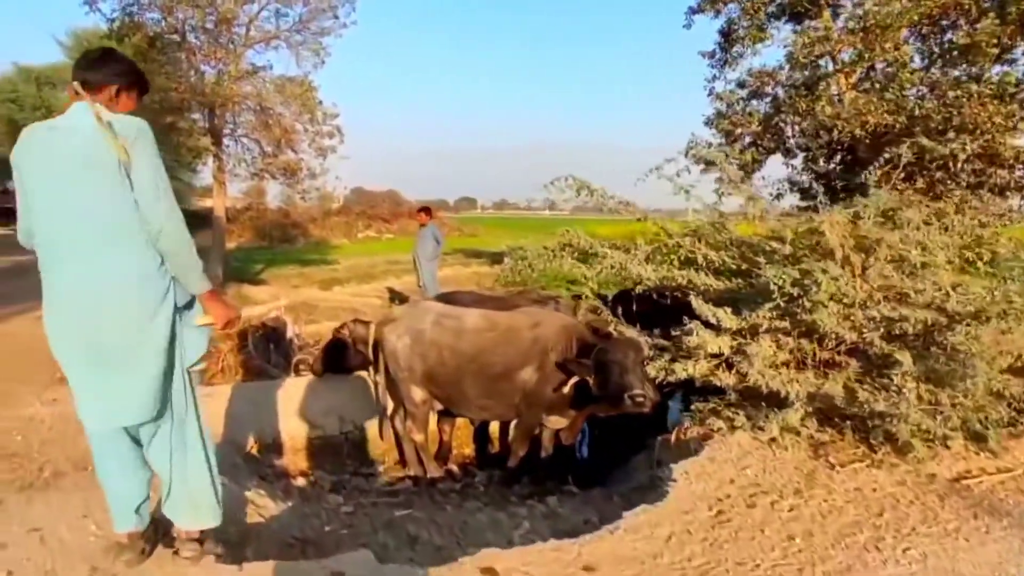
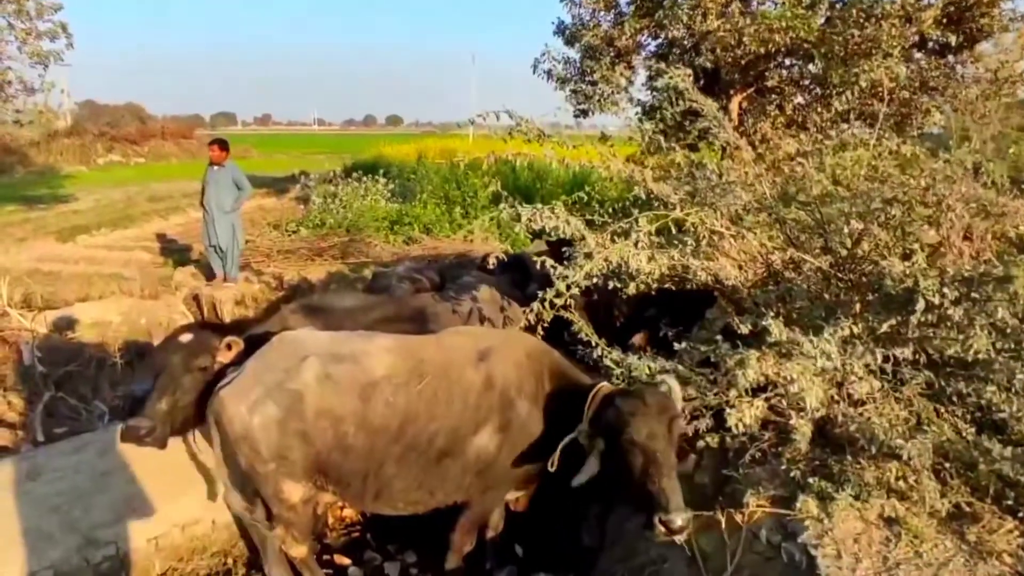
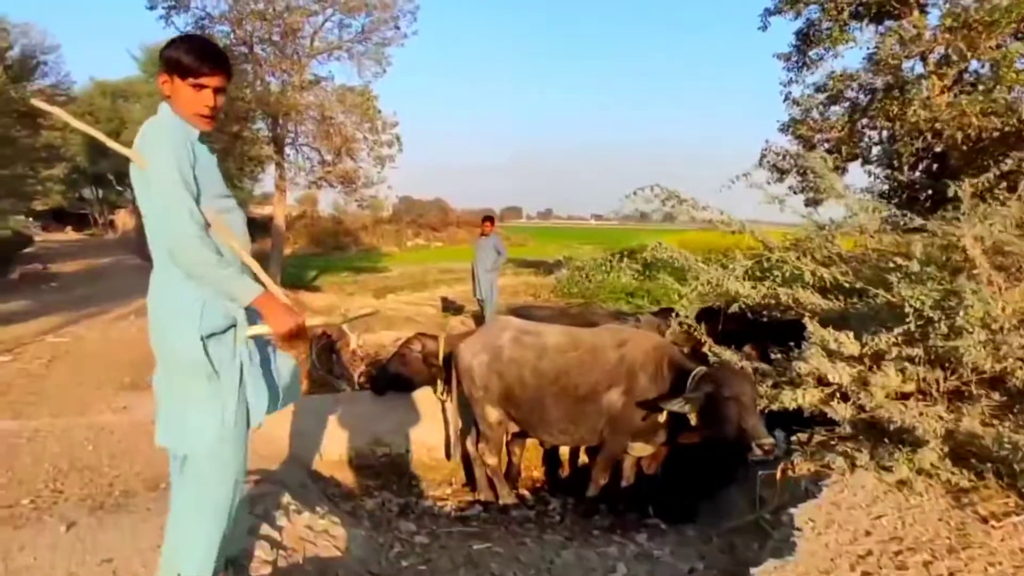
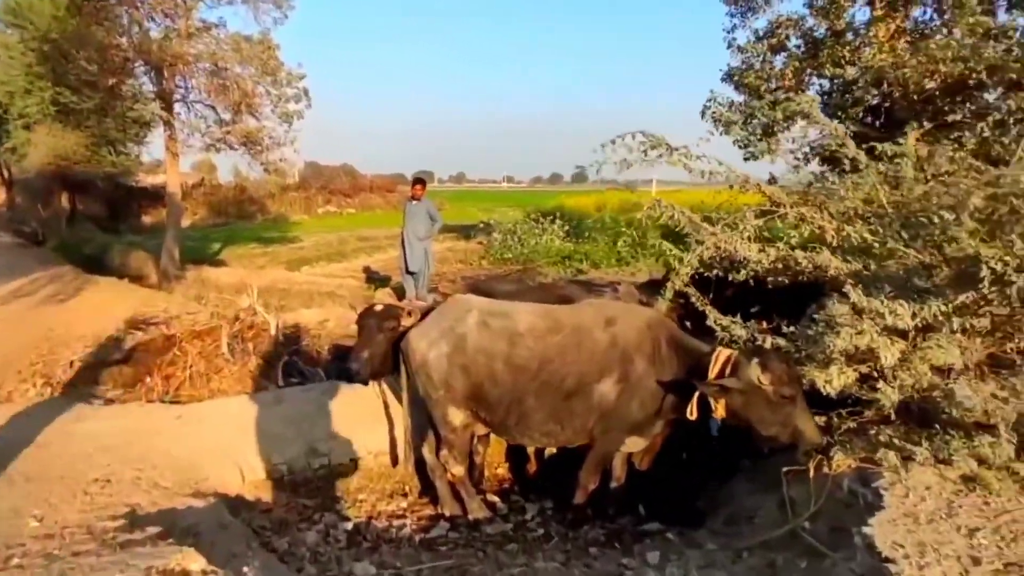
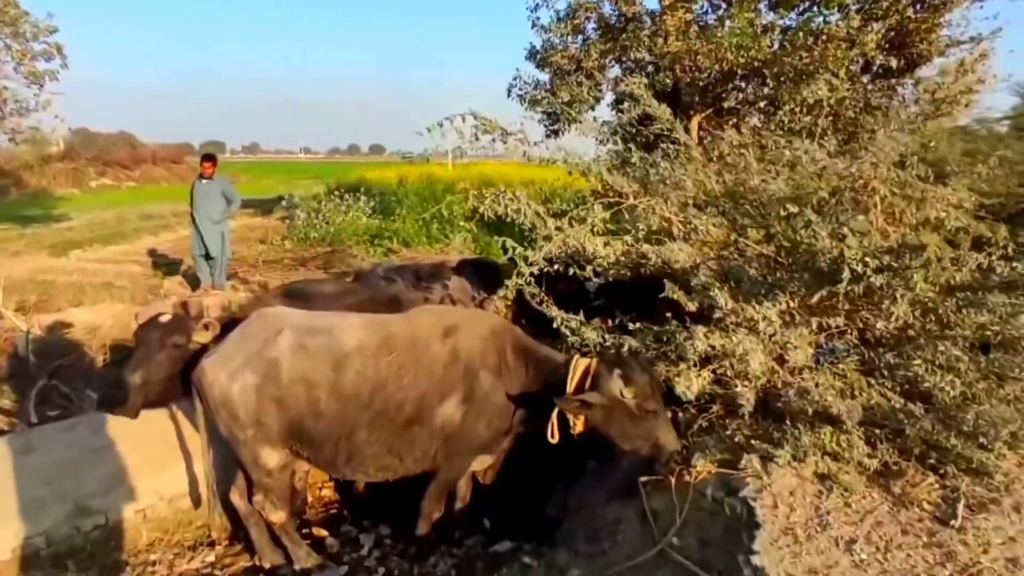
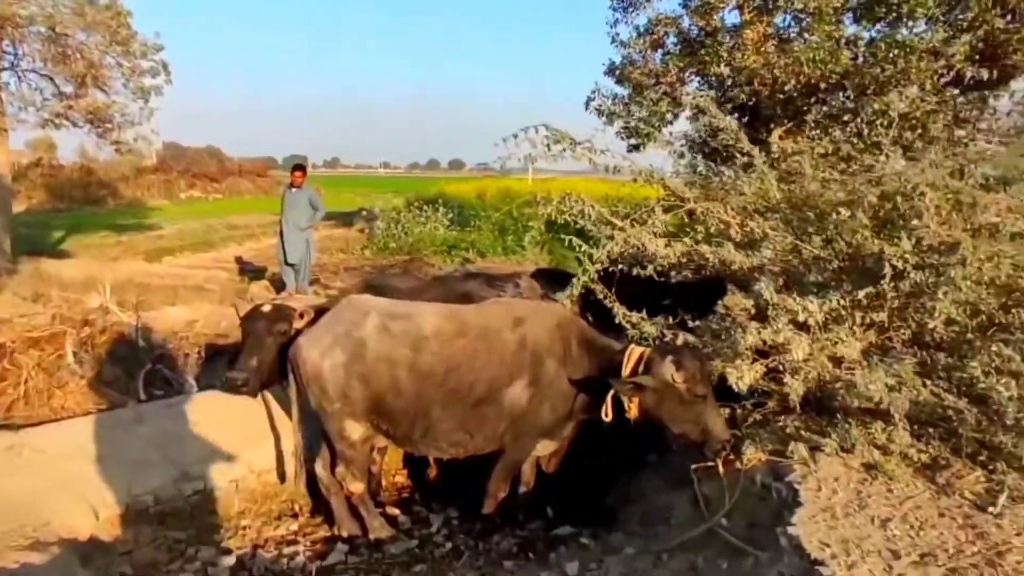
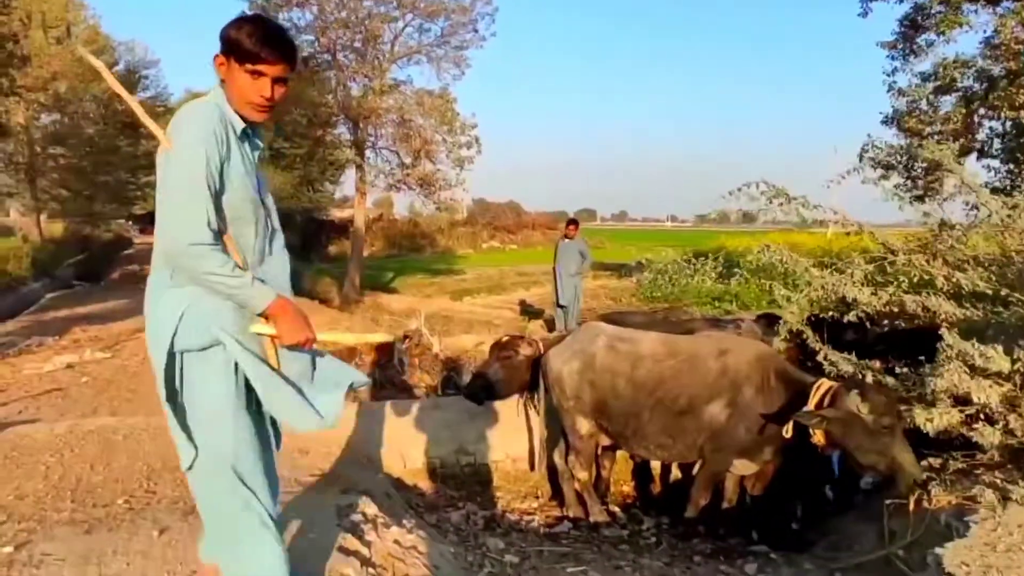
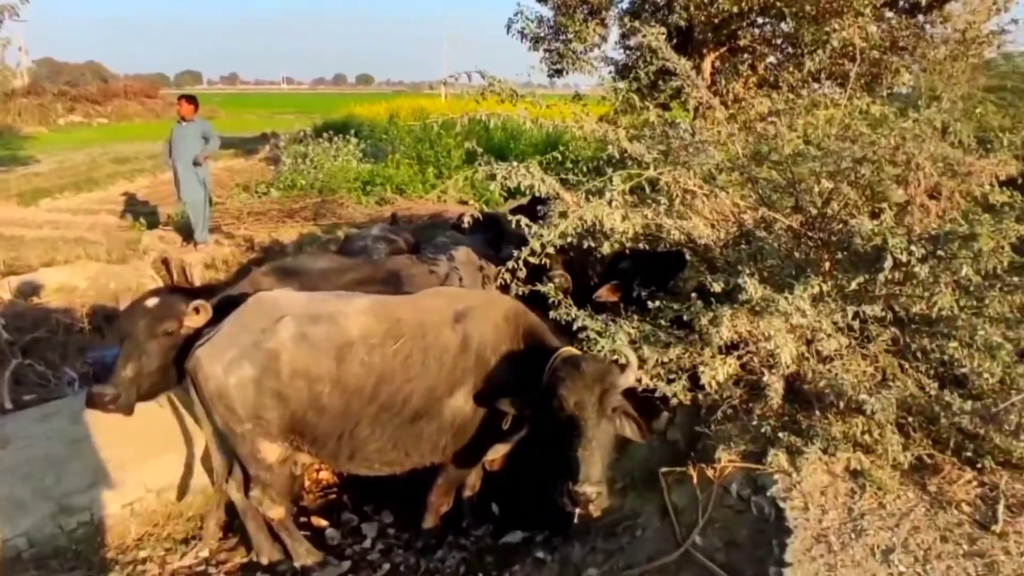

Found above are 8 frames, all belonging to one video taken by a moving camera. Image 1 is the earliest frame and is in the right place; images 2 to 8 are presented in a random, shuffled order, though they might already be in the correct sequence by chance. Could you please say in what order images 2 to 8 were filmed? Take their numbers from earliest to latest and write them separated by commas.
3, 7, 4, 6, 5, 2, 8
